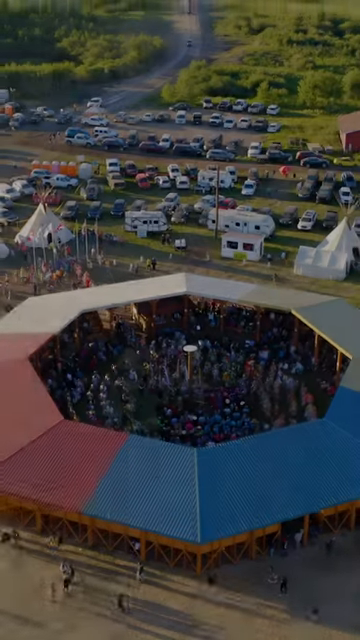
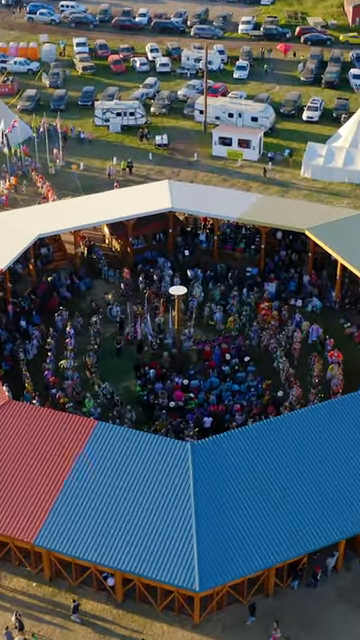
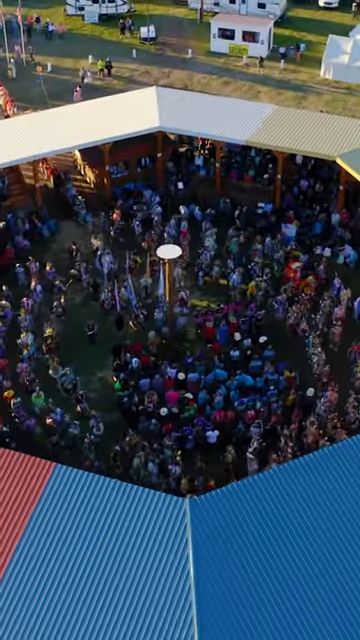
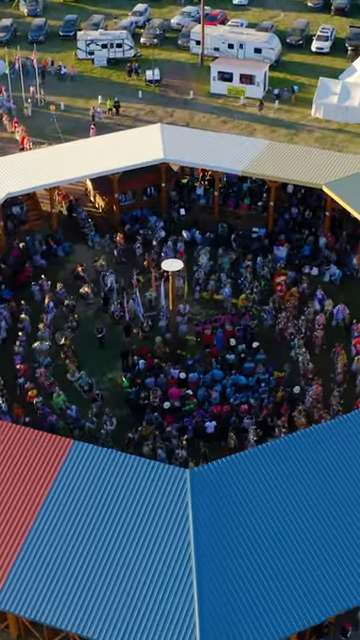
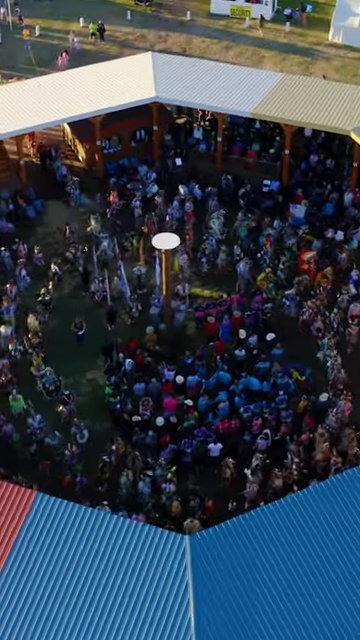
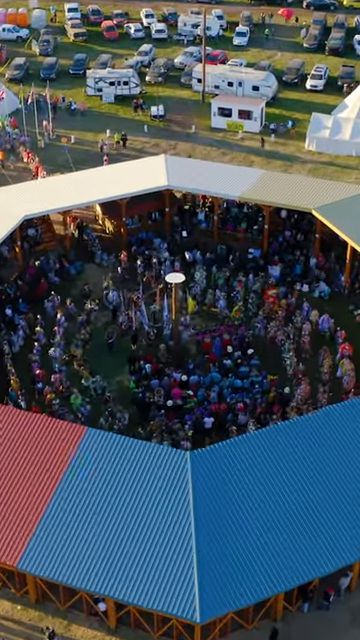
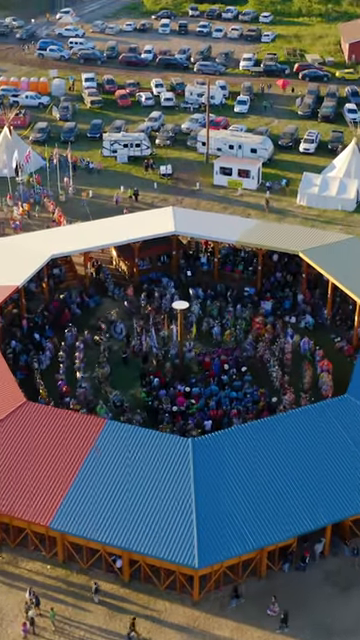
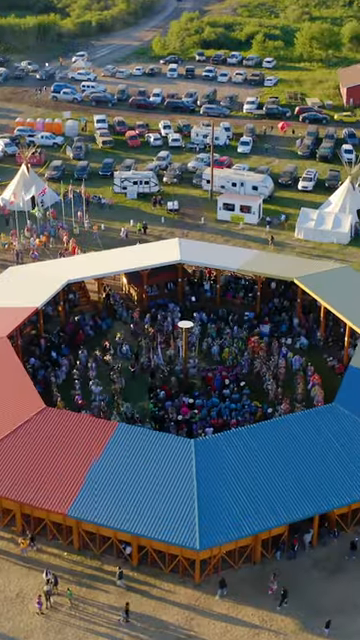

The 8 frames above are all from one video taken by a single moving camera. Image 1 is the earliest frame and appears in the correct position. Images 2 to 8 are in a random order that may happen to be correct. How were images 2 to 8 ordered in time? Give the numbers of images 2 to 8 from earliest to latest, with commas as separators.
8, 7, 2, 6, 4, 3, 5
